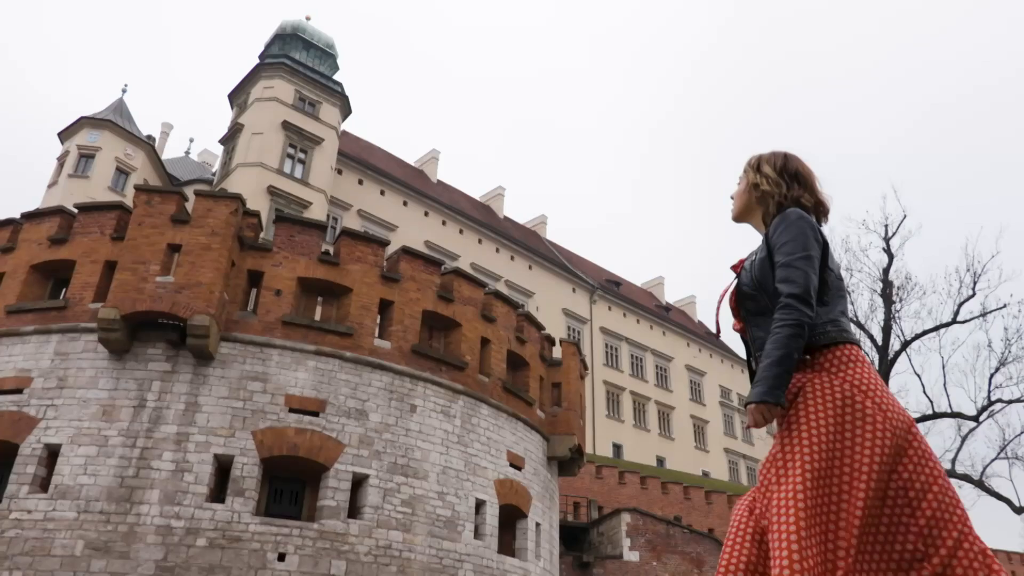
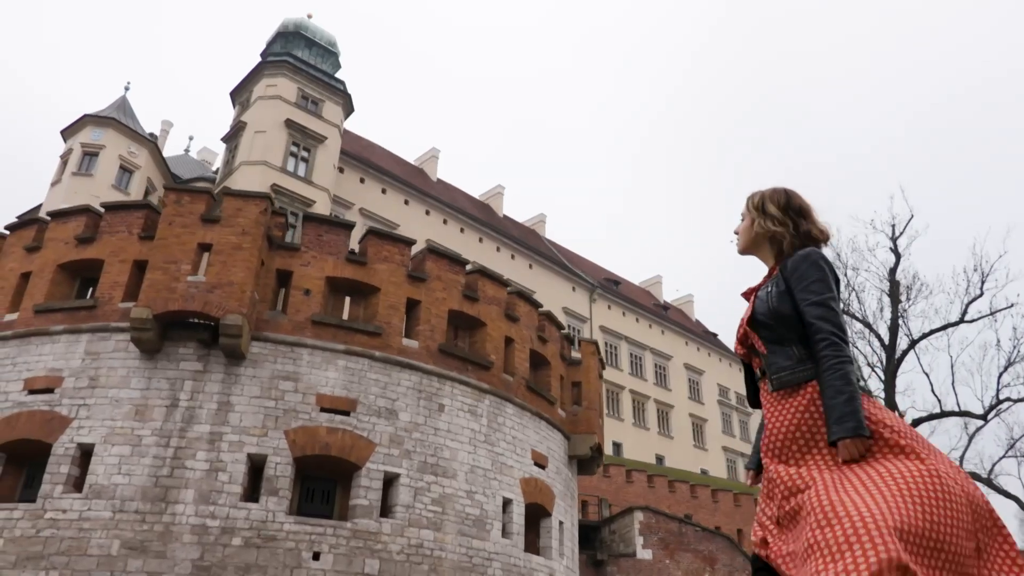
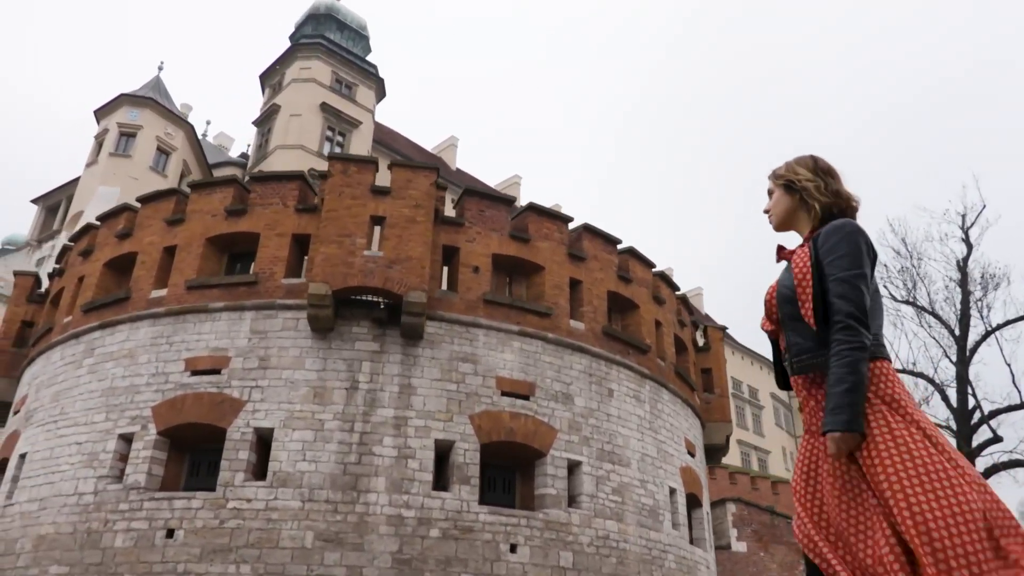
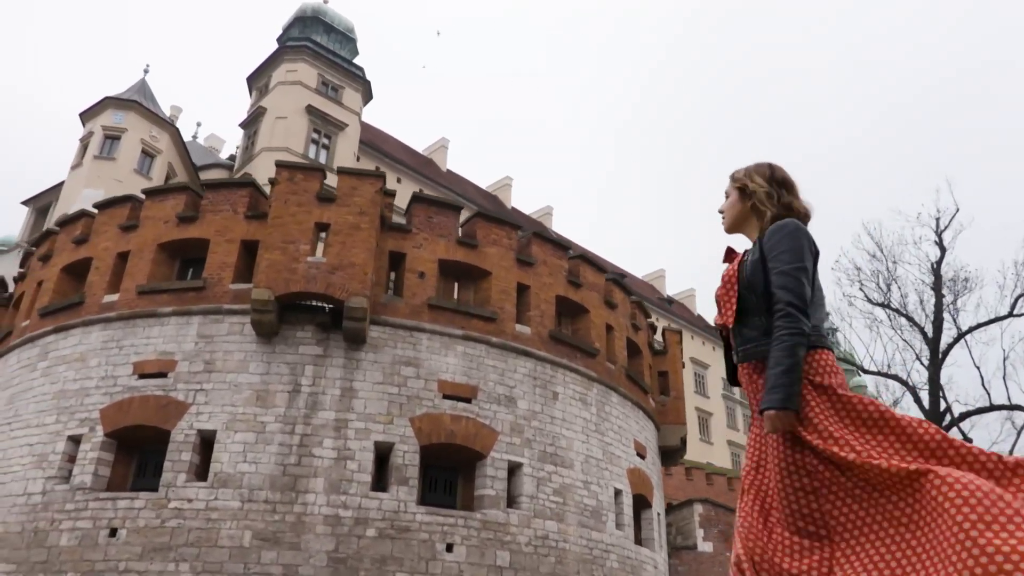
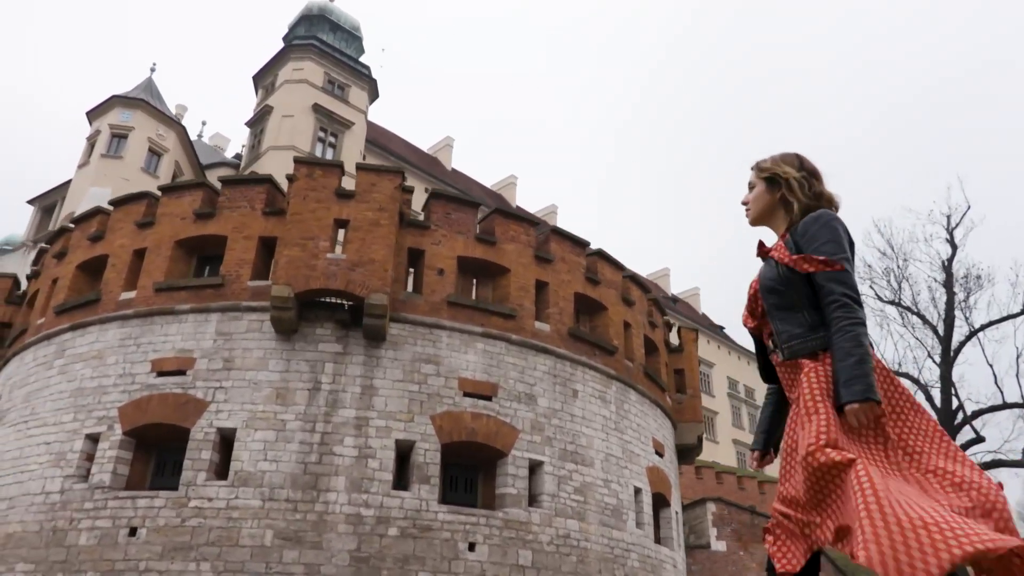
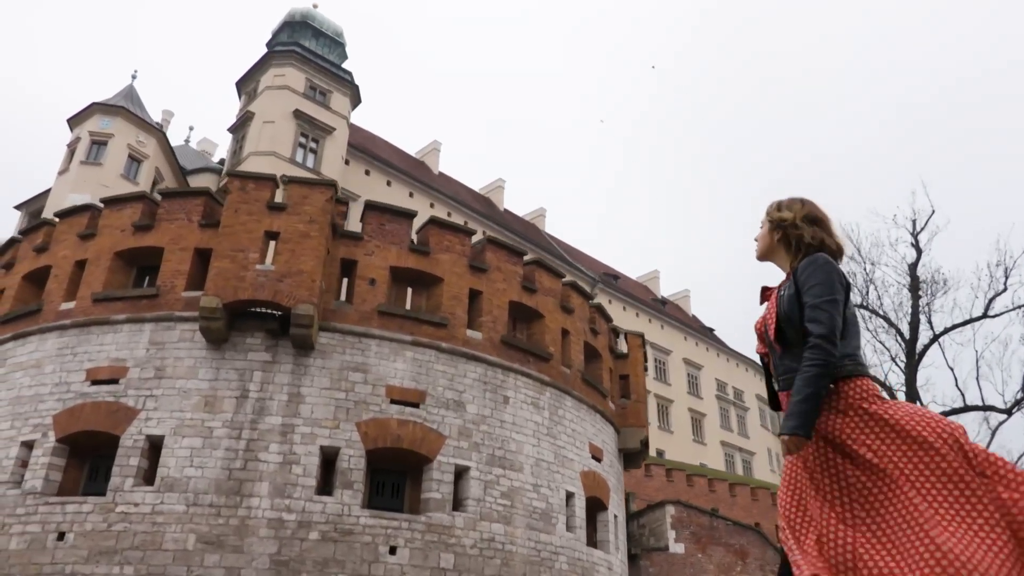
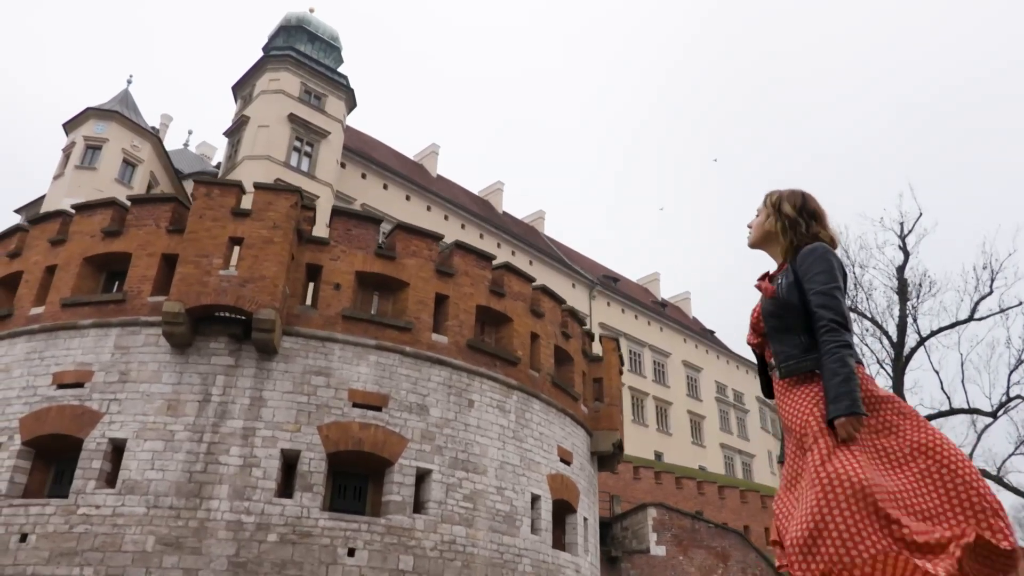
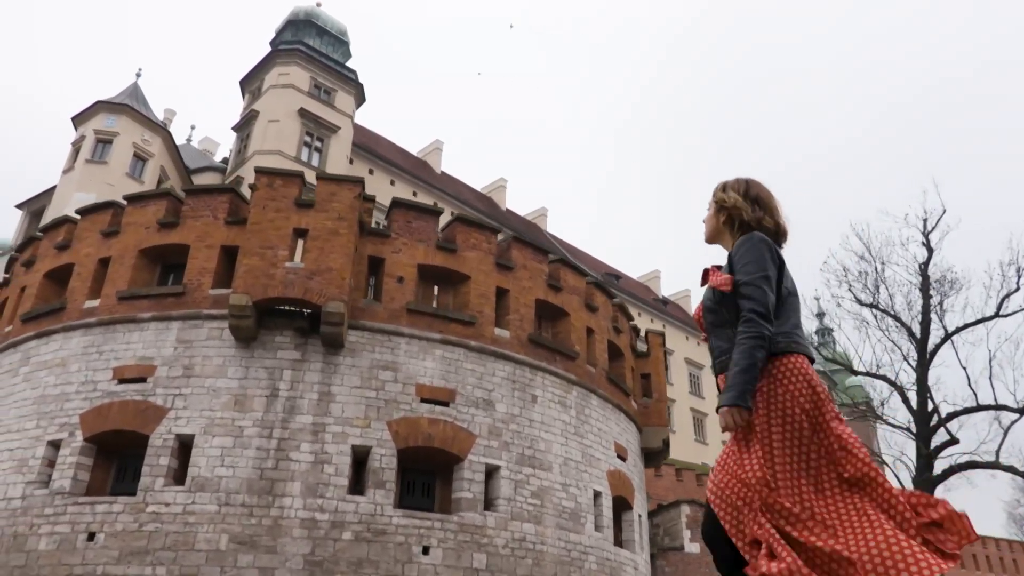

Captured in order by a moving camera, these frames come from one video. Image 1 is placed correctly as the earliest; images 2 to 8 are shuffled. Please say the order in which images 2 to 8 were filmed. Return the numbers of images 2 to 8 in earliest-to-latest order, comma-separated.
2, 7, 6, 8, 4, 5, 3
